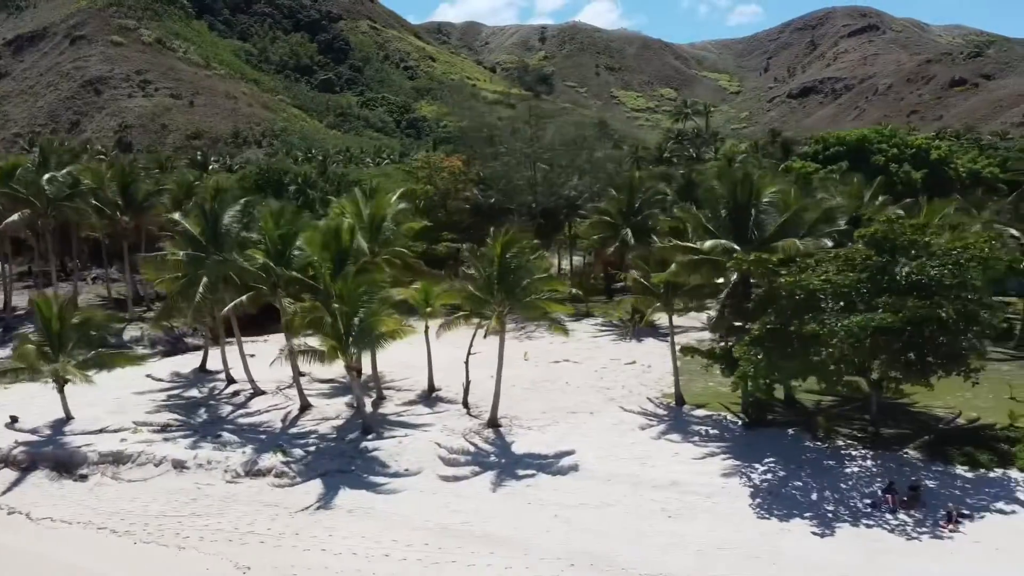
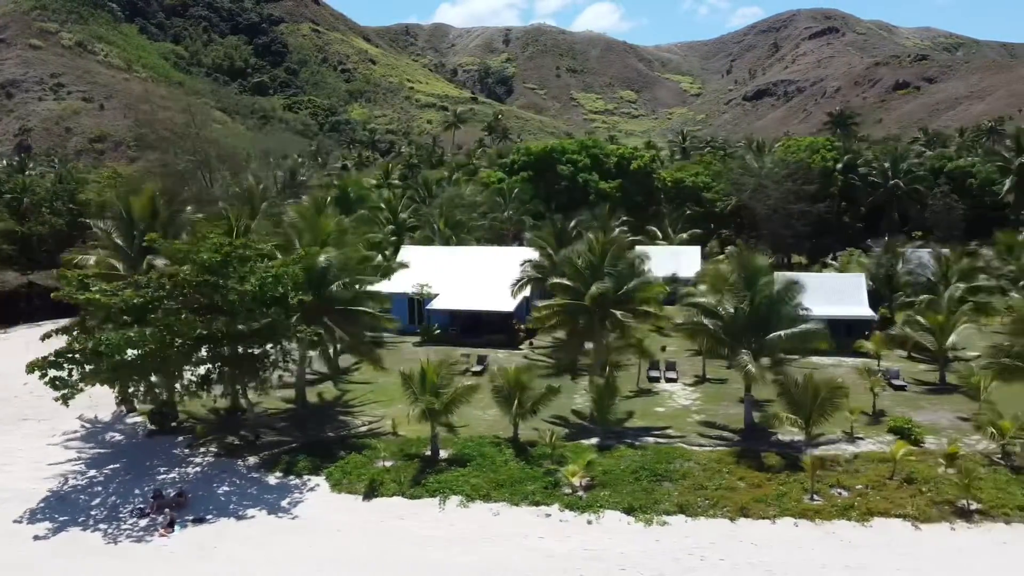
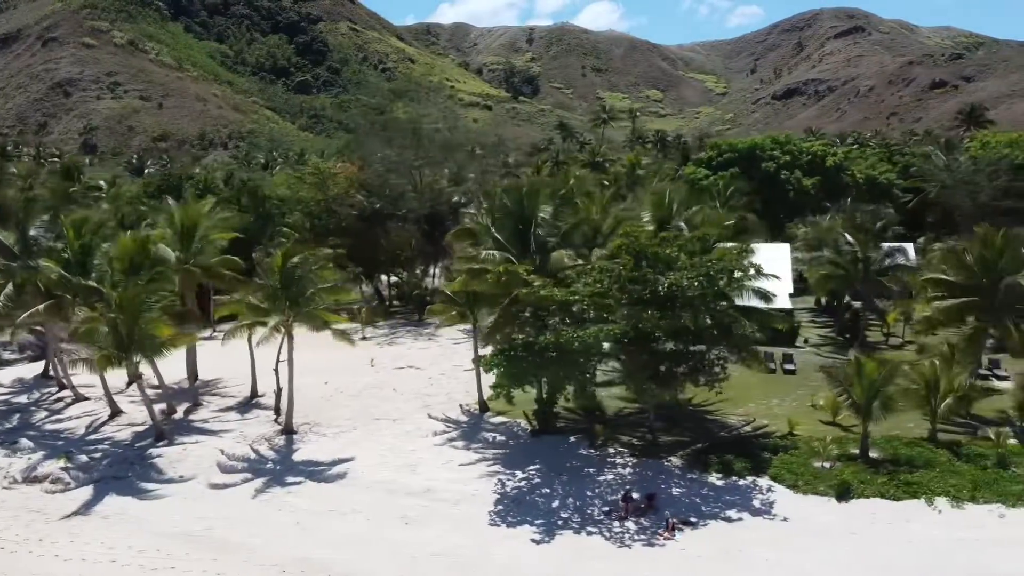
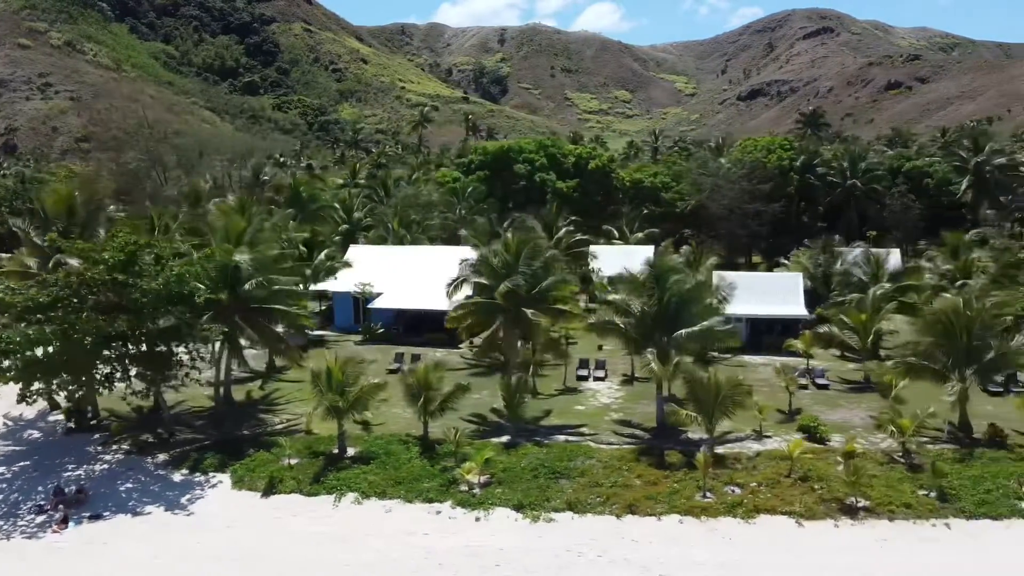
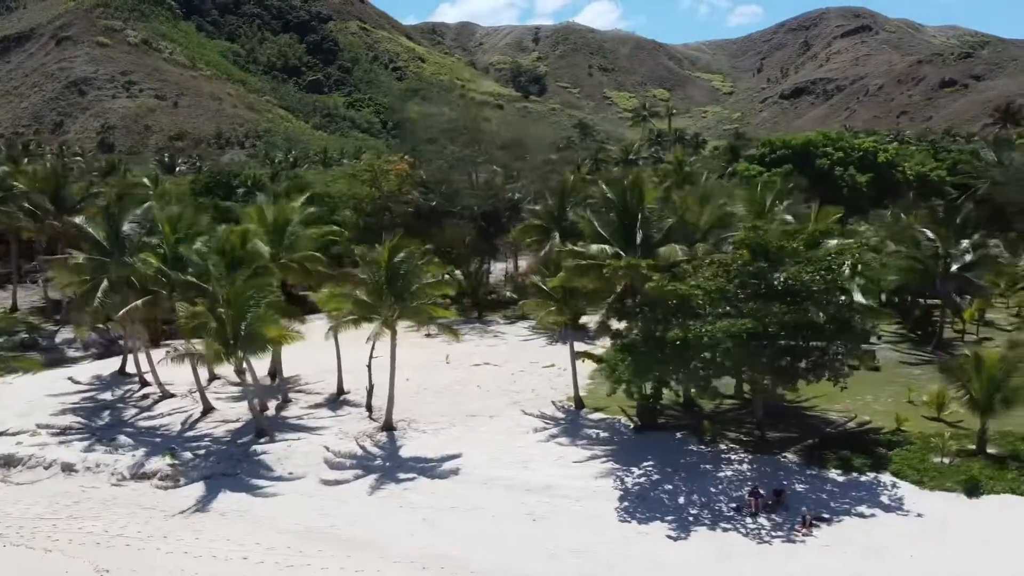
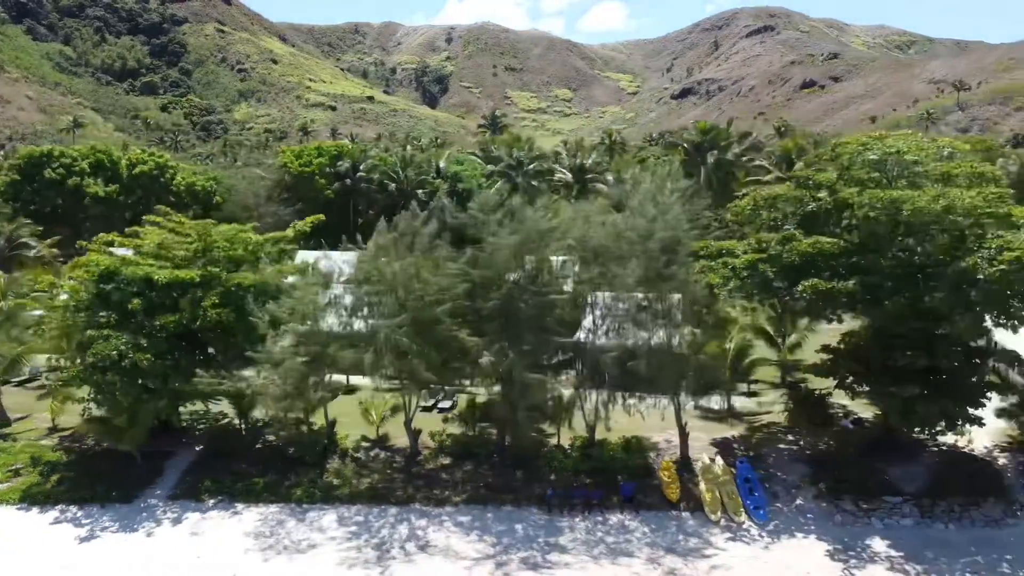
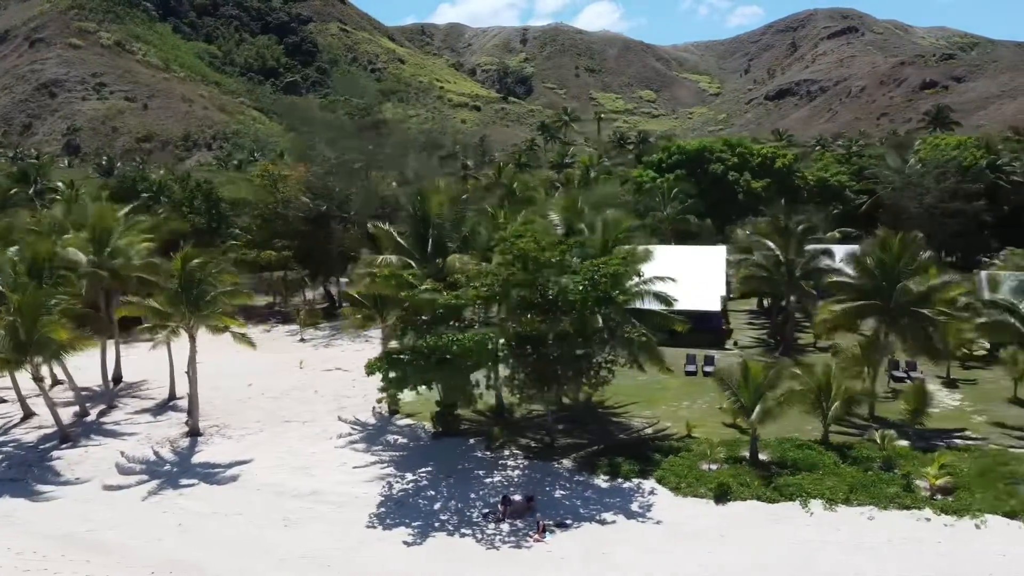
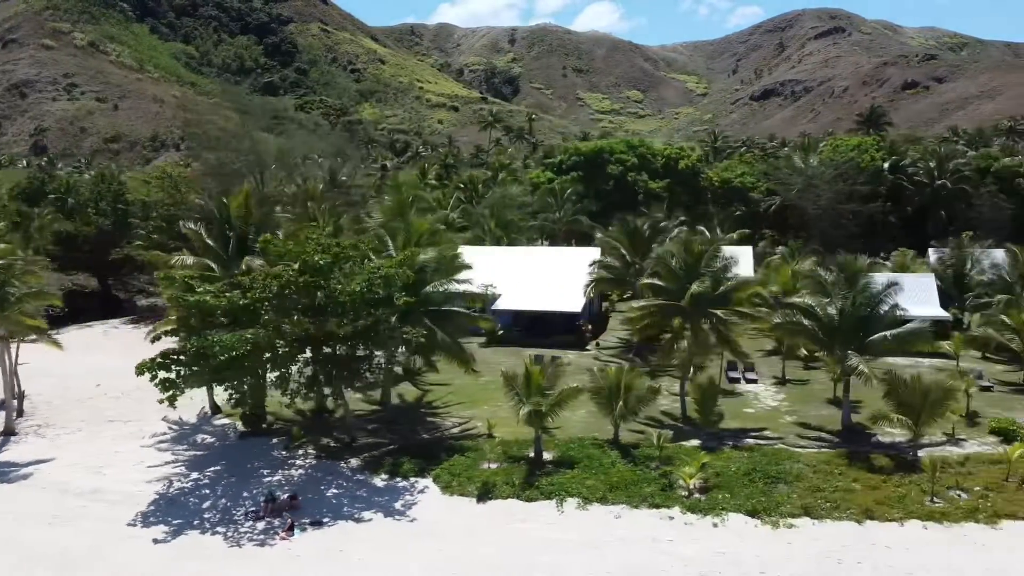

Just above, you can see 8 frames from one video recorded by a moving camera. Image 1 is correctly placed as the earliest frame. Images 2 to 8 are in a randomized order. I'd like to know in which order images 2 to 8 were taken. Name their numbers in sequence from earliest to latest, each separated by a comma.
5, 3, 7, 8, 2, 4, 6
